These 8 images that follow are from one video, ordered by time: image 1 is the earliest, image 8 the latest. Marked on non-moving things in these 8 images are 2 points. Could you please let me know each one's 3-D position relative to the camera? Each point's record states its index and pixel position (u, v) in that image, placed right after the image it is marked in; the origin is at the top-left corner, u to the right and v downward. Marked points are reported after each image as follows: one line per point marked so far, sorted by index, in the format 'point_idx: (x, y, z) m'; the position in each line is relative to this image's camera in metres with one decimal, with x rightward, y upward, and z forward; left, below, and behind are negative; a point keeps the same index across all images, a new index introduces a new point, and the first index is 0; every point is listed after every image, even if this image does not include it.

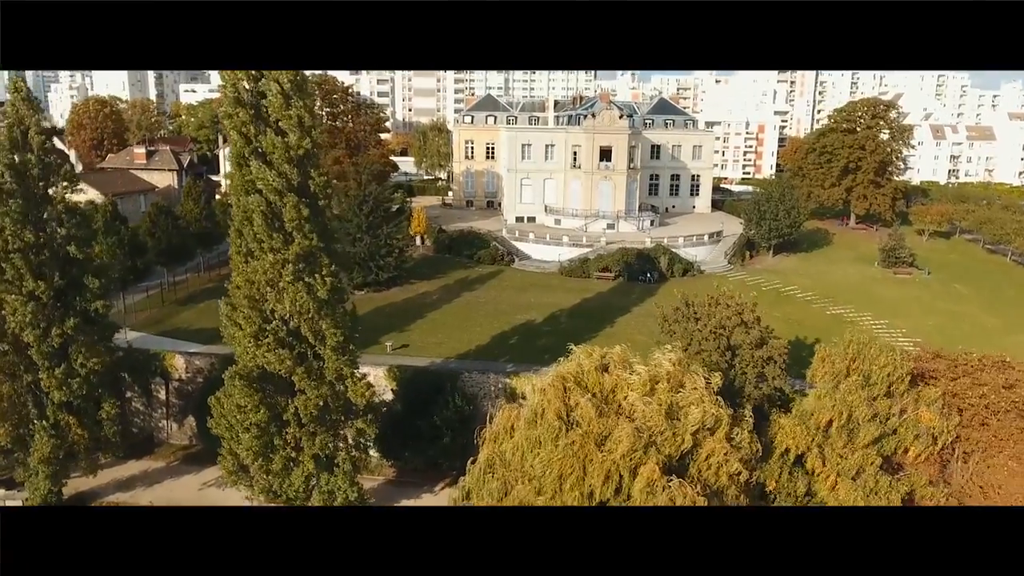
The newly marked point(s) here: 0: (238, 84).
0: (-4.4, +3.2, +12.1) m
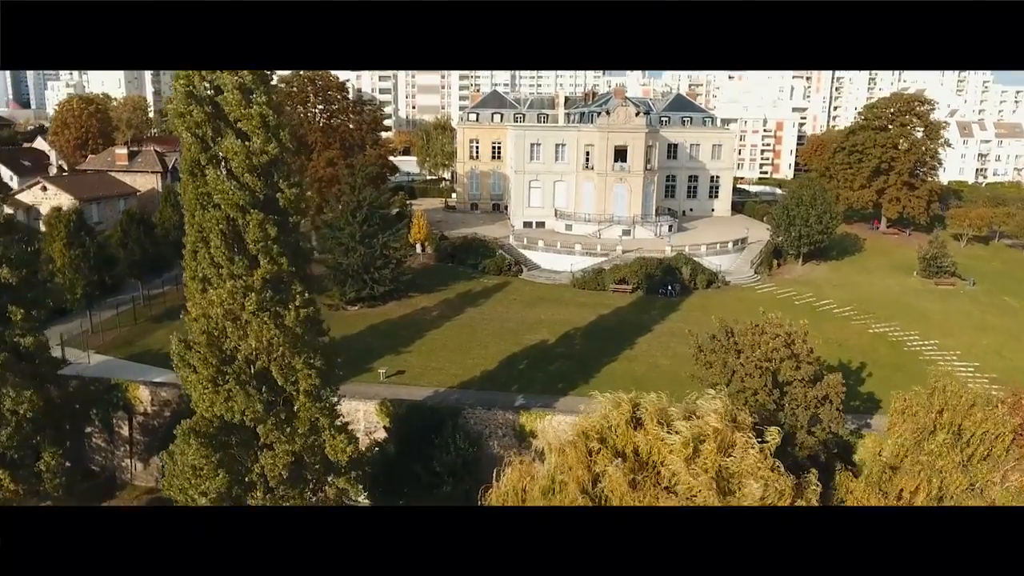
0: (-4.2, +2.8, +9.9) m
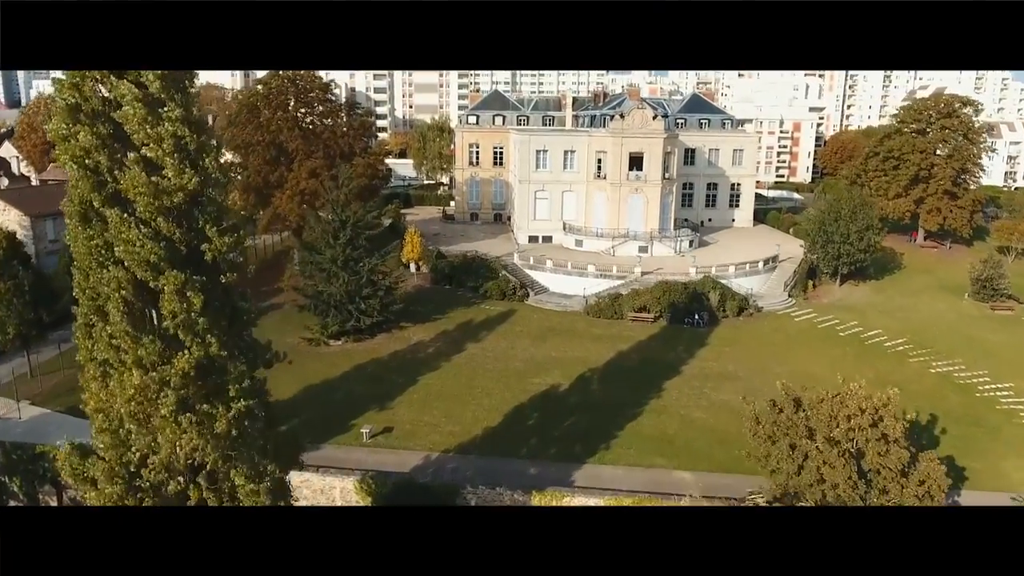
0: (-4.1, +1.9, +7.1) m
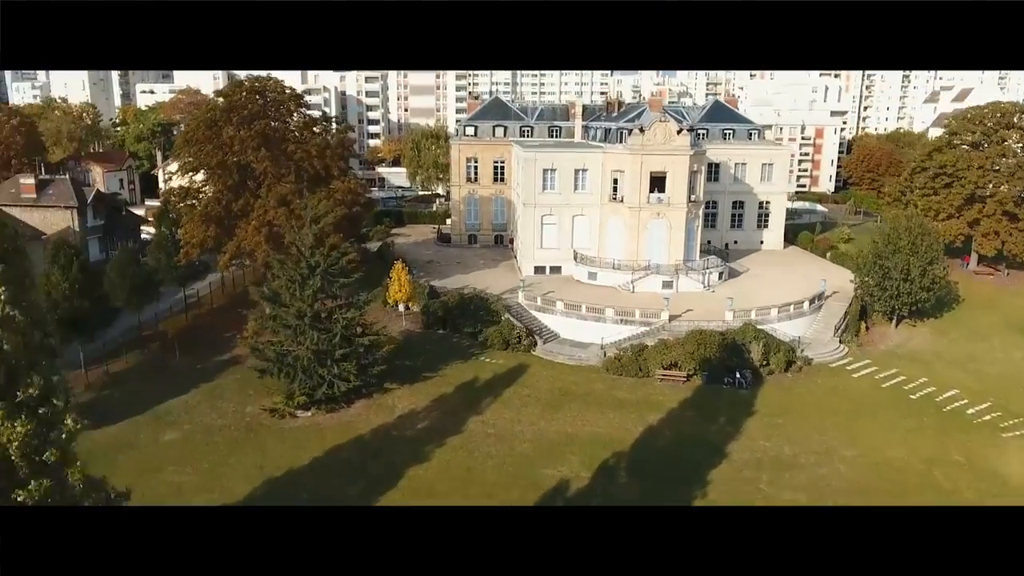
0: (-3.9, +0.6, +3.7) m
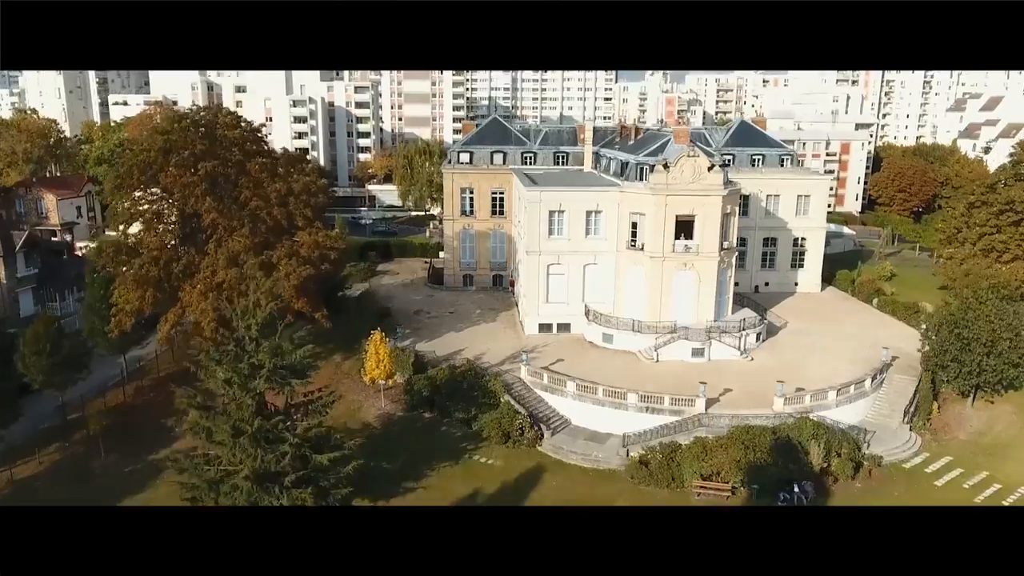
0: (-3.9, -1.1, +0.1) m
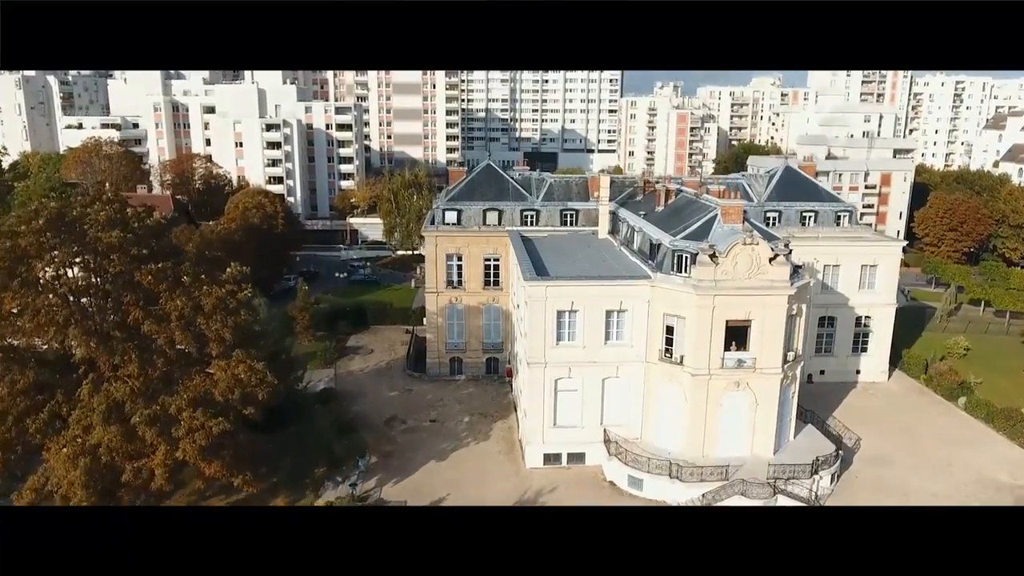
0: (-4.0, -3.6, -4.7) m
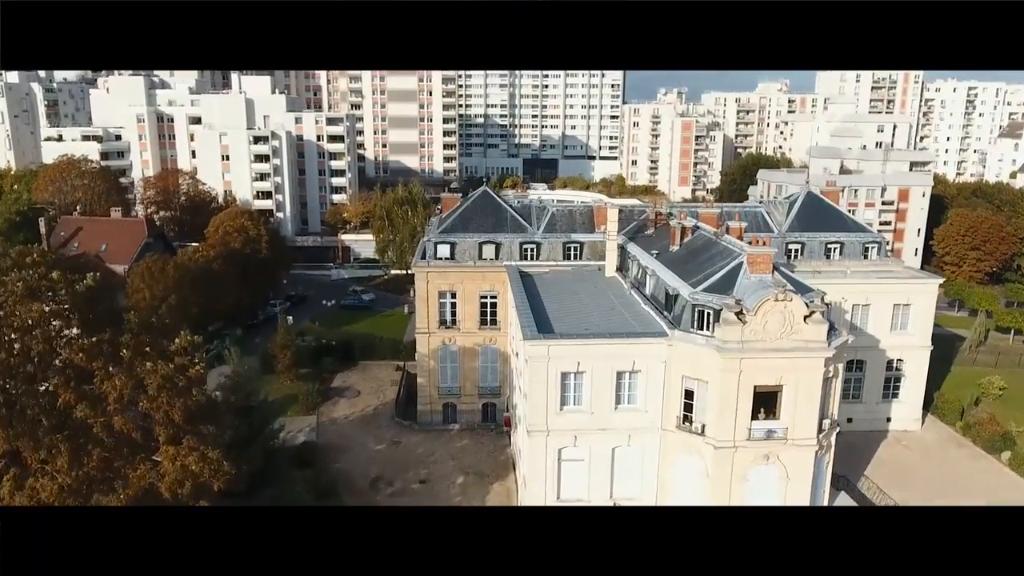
0: (-4.0, -4.7, -6.6) m
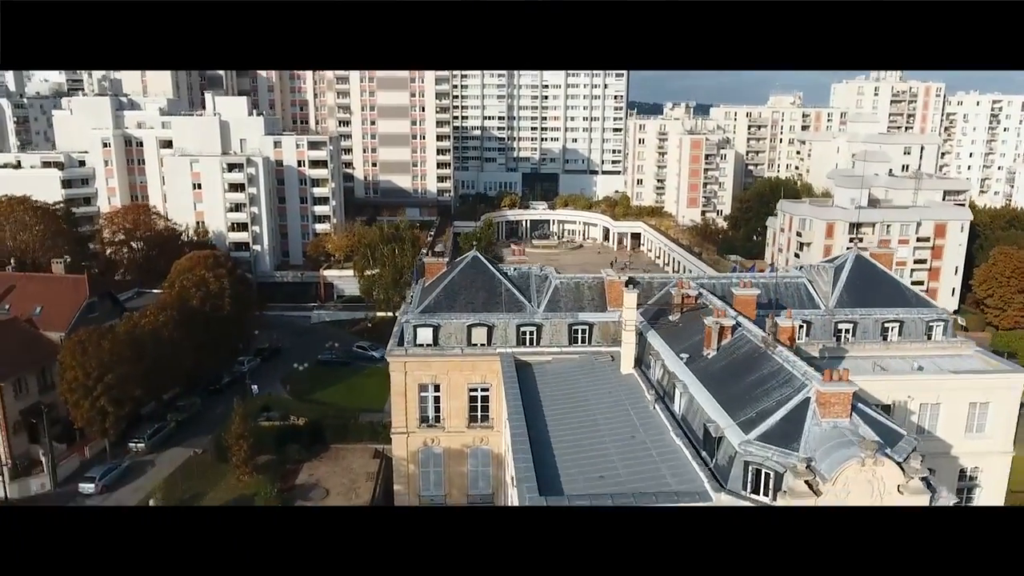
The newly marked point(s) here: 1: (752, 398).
0: (-4.1, -6.7, -9.9) m
1: (+3.5, -1.6, +11.2) m
